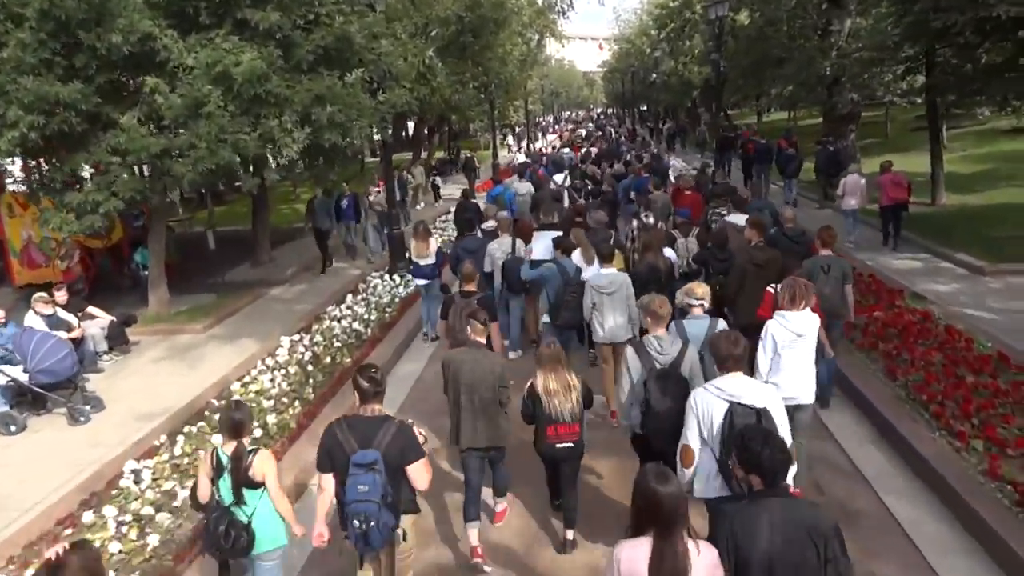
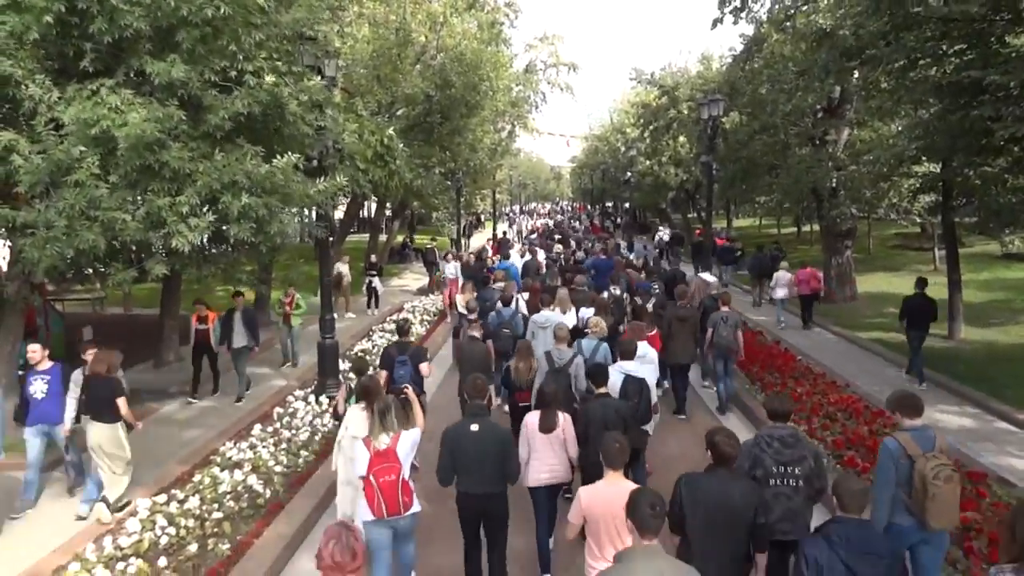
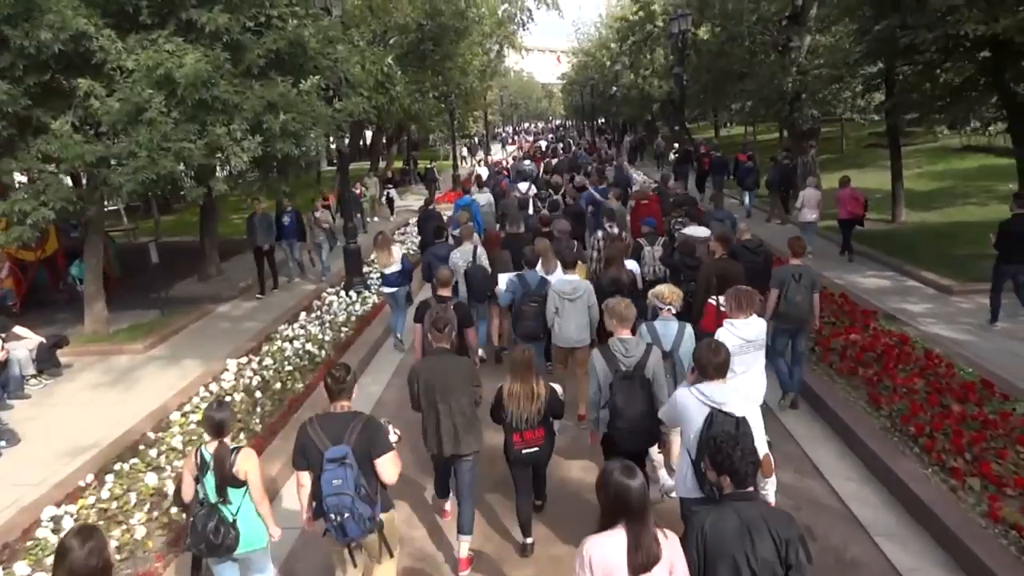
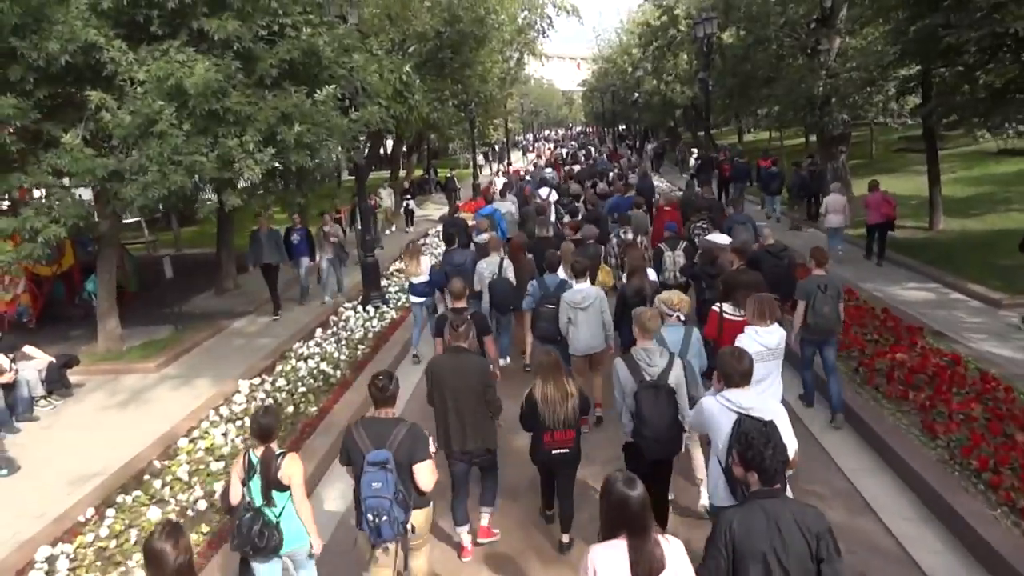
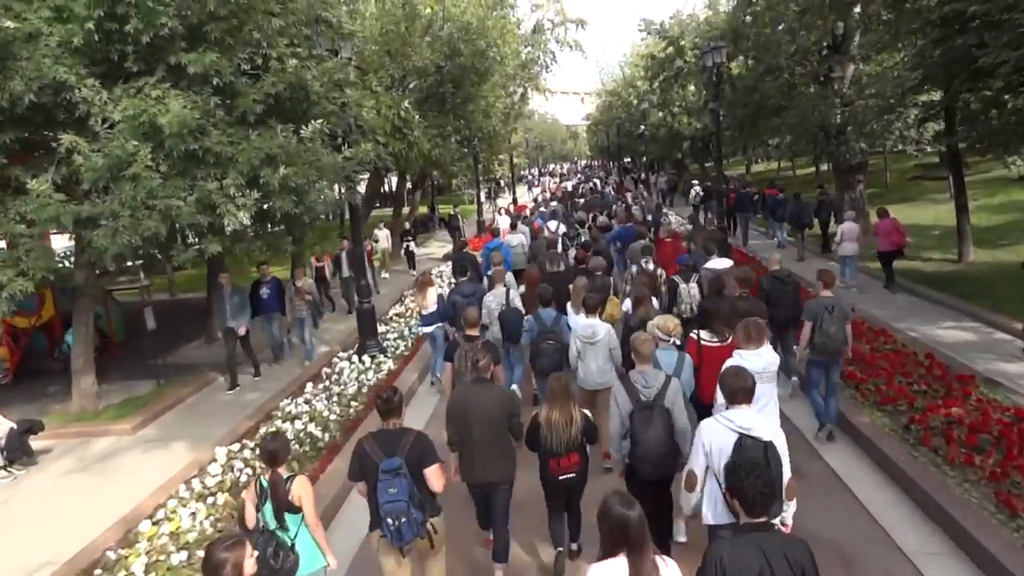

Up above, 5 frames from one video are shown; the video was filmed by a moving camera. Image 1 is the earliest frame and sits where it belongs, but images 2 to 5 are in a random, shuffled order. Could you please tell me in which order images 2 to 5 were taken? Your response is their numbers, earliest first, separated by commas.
3, 4, 5, 2
